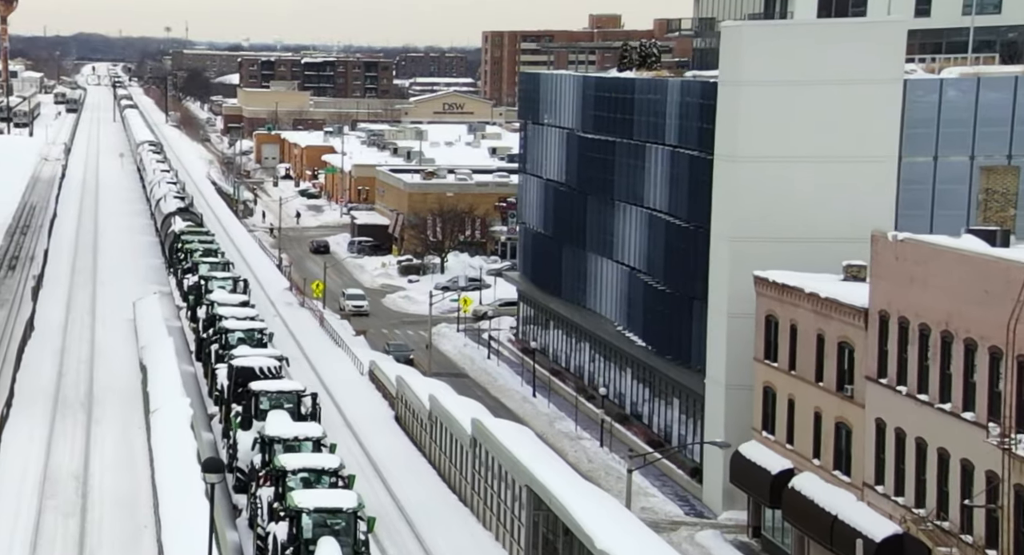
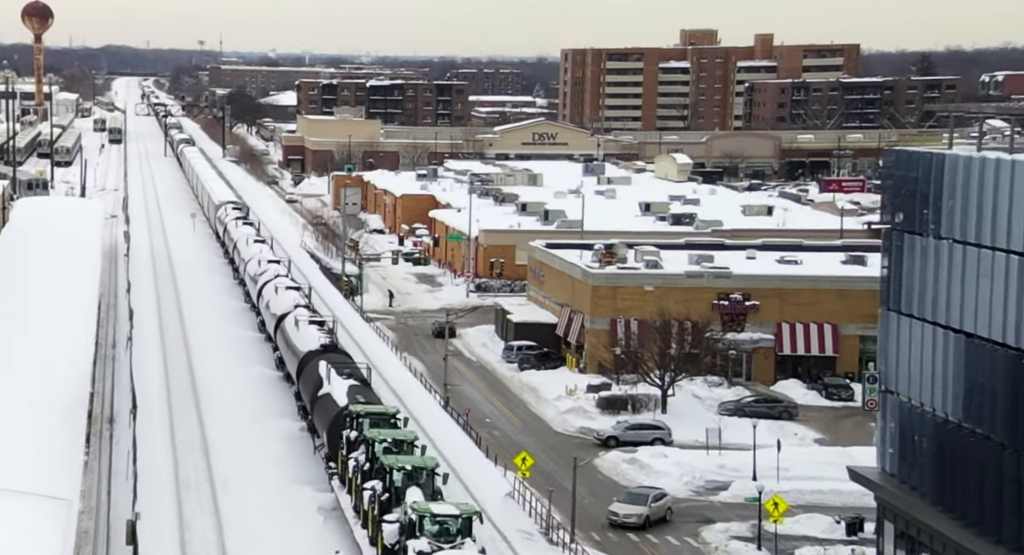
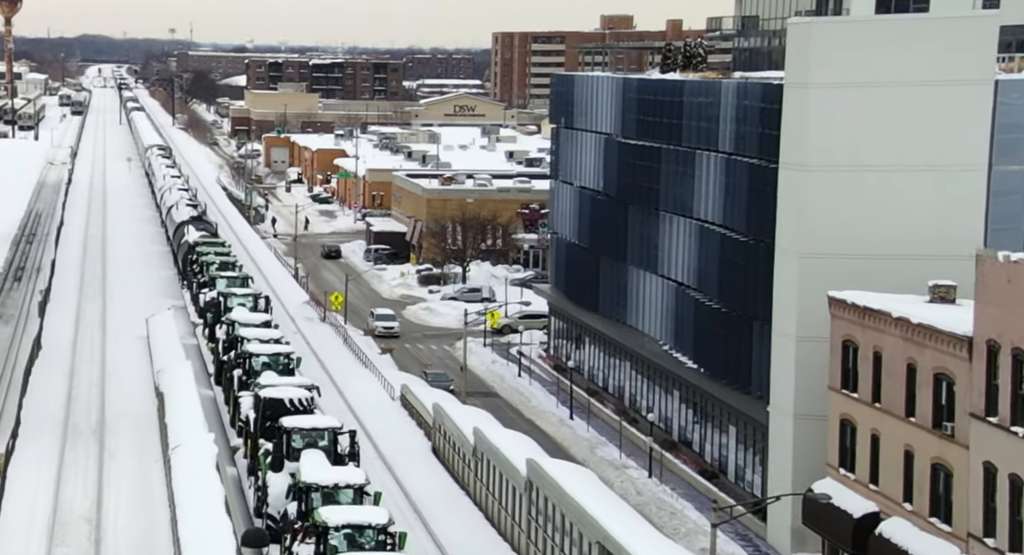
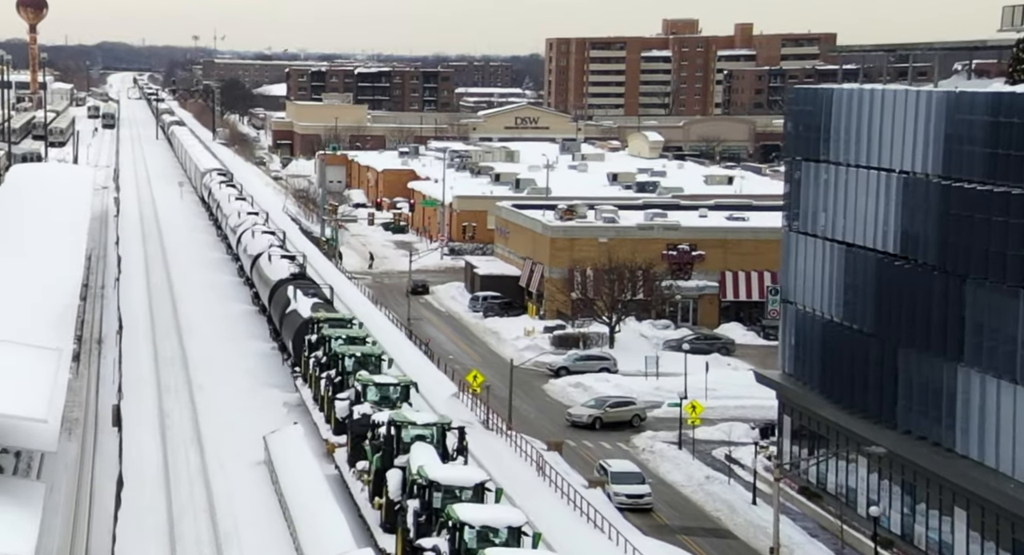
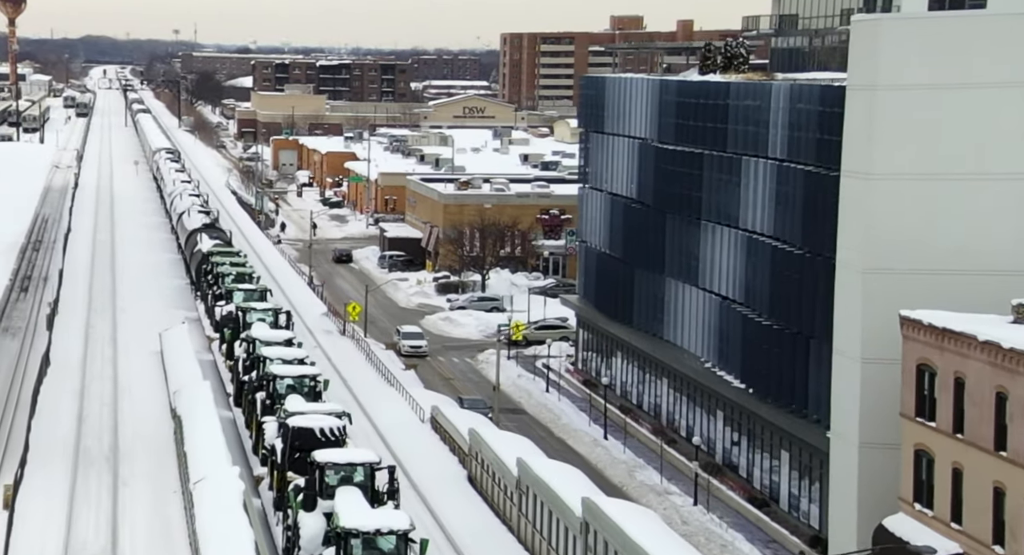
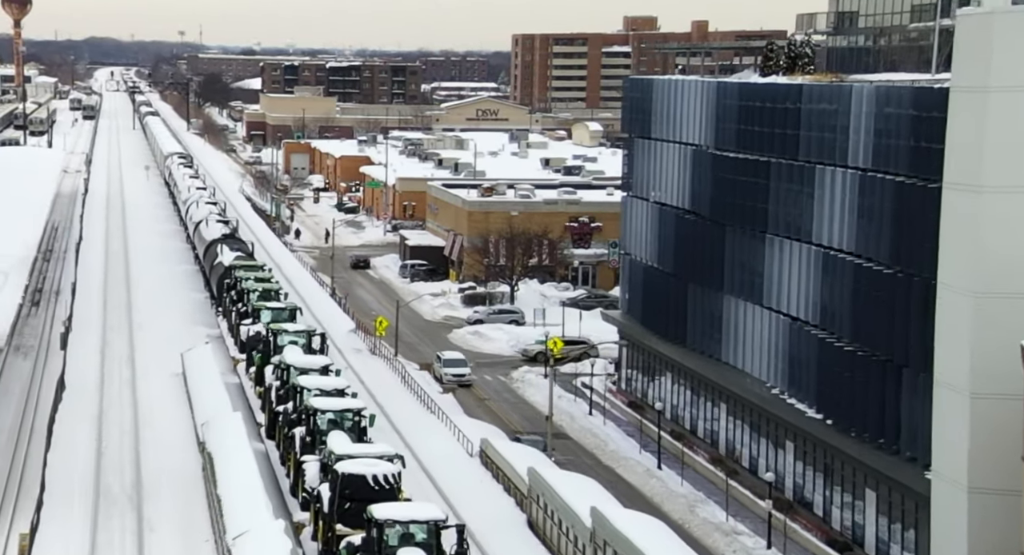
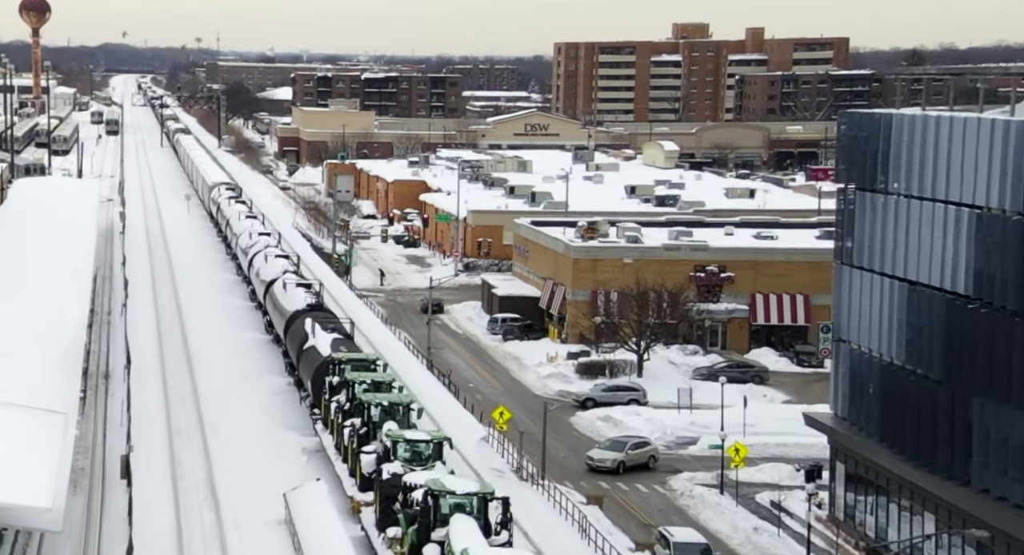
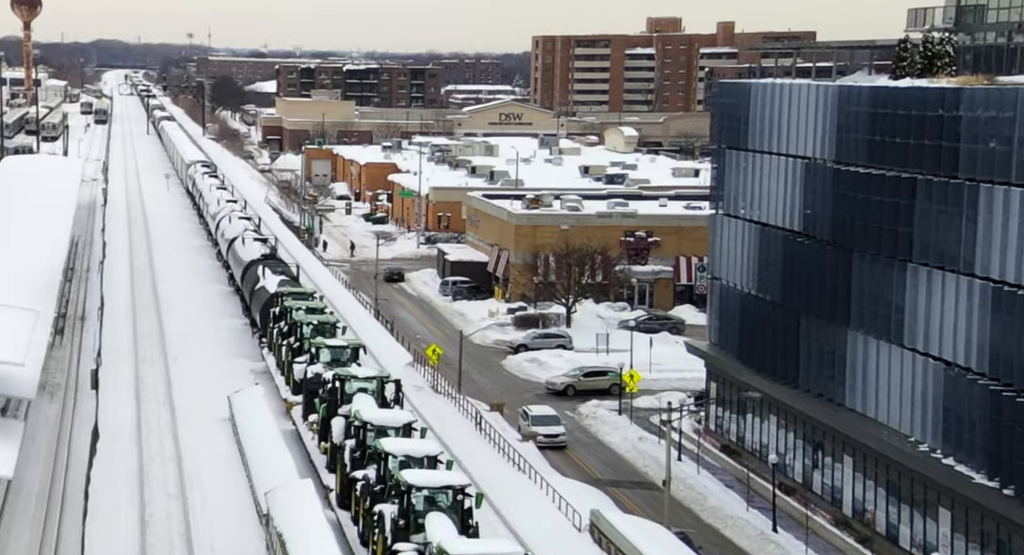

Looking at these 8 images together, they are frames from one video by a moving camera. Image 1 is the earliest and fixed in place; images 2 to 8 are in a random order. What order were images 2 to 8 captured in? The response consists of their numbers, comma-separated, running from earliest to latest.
3, 5, 6, 8, 4, 7, 2
